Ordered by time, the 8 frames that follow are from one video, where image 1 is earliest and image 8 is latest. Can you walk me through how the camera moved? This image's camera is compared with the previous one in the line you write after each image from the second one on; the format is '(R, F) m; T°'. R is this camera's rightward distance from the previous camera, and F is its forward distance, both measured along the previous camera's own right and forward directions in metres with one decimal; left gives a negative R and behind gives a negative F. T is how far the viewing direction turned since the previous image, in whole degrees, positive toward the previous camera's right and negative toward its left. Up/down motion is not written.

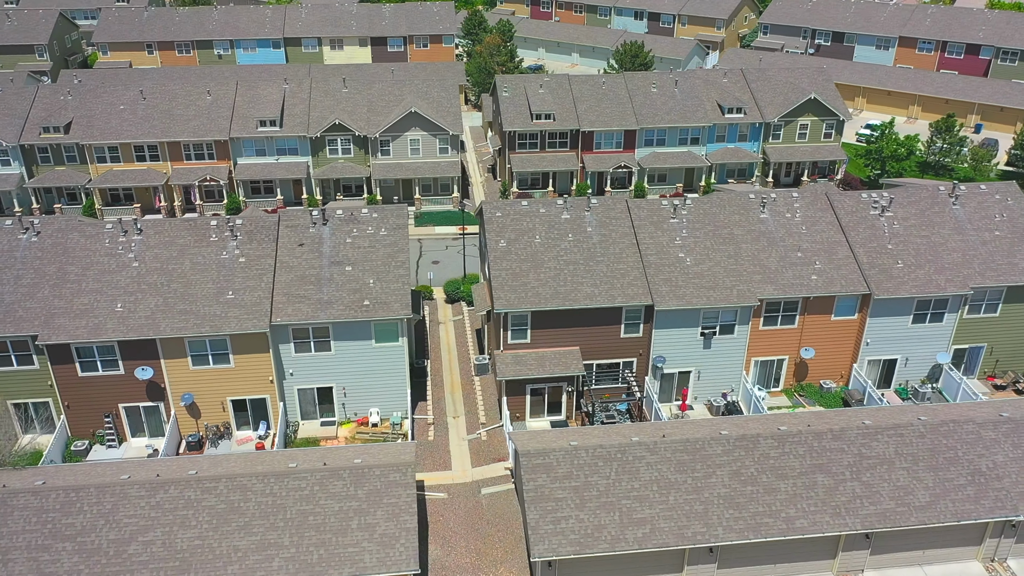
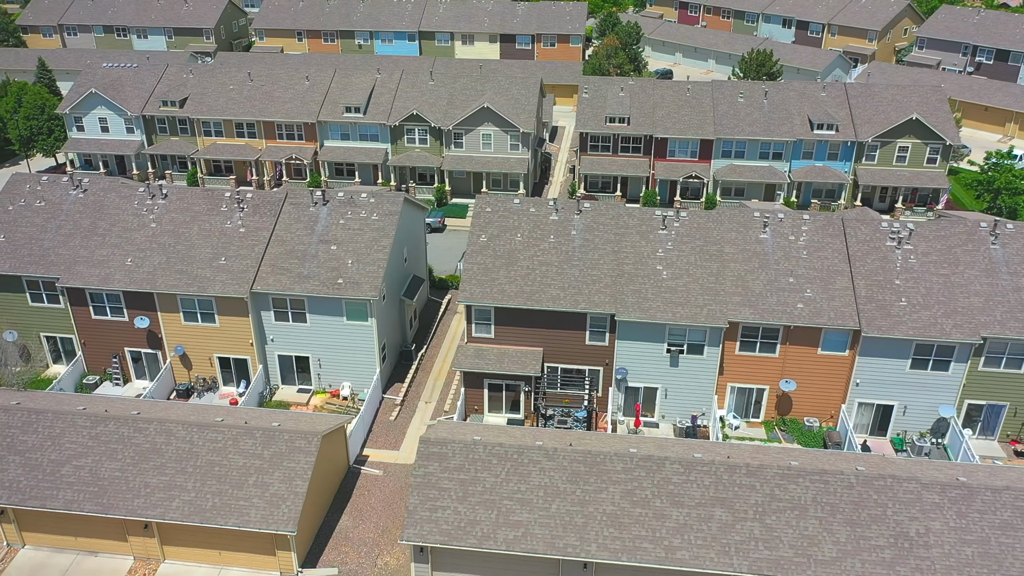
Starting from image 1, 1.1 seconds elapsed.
(+7.8, +0.5) m; -12°
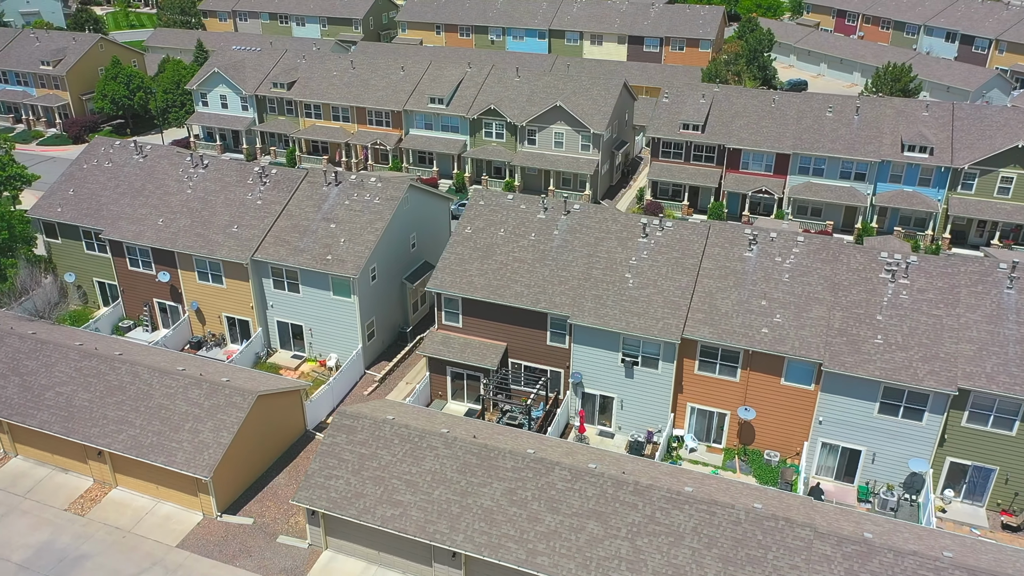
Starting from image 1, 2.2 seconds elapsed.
(+7.8, +0.5) m; -12°
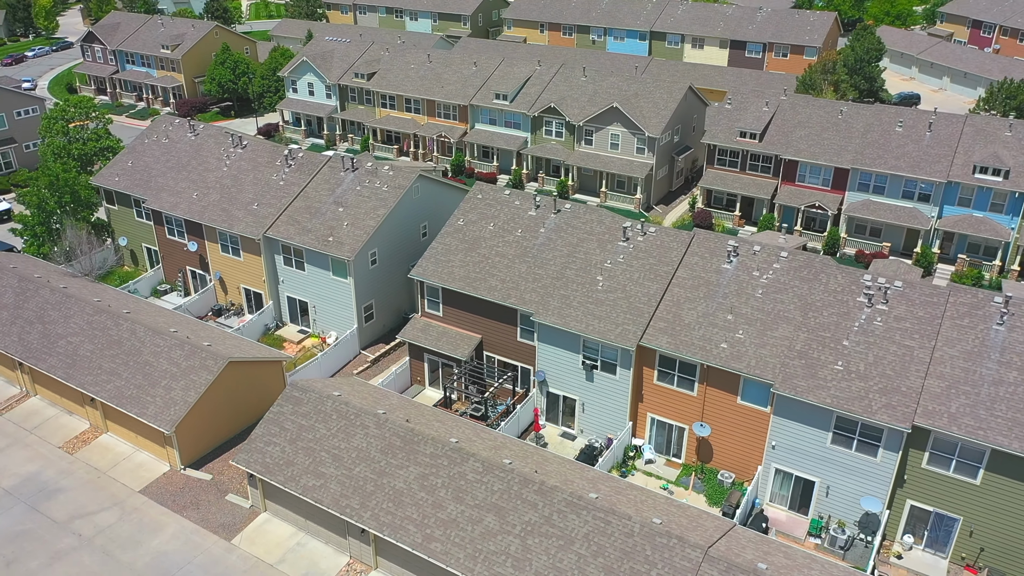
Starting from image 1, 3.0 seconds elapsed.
(+6.0, +0.3) m; -10°
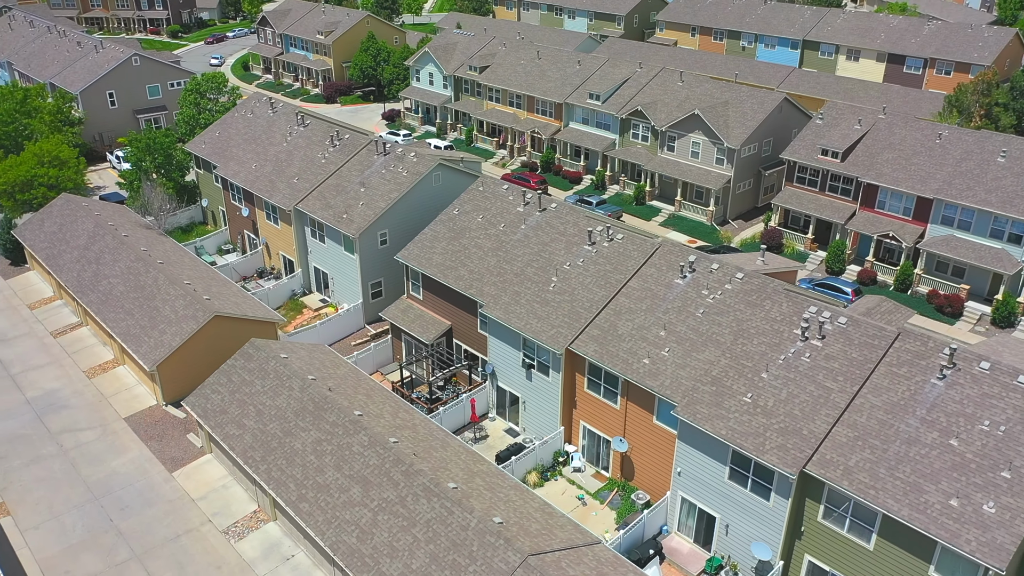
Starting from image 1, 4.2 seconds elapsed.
(+8.6, +0.7) m; -14°
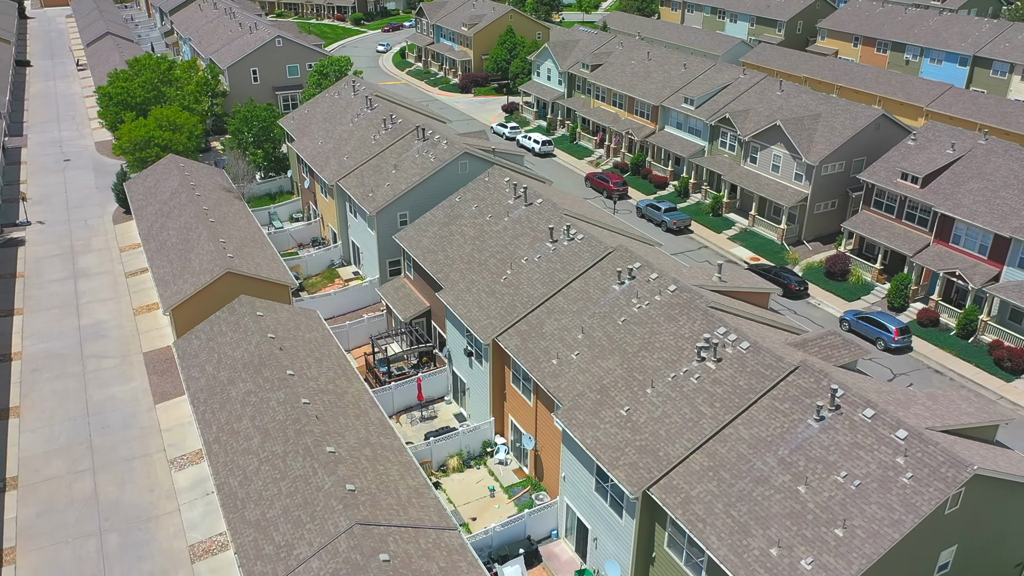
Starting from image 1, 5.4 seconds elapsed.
(+8.6, +0.7) m; -14°
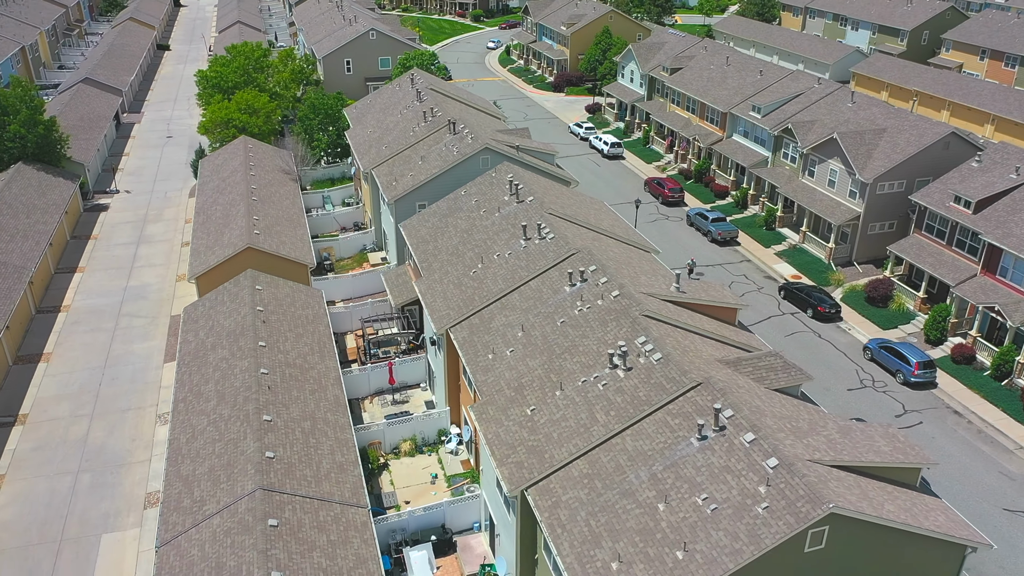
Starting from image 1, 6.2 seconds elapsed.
(+6.0, +0.3) m; -10°
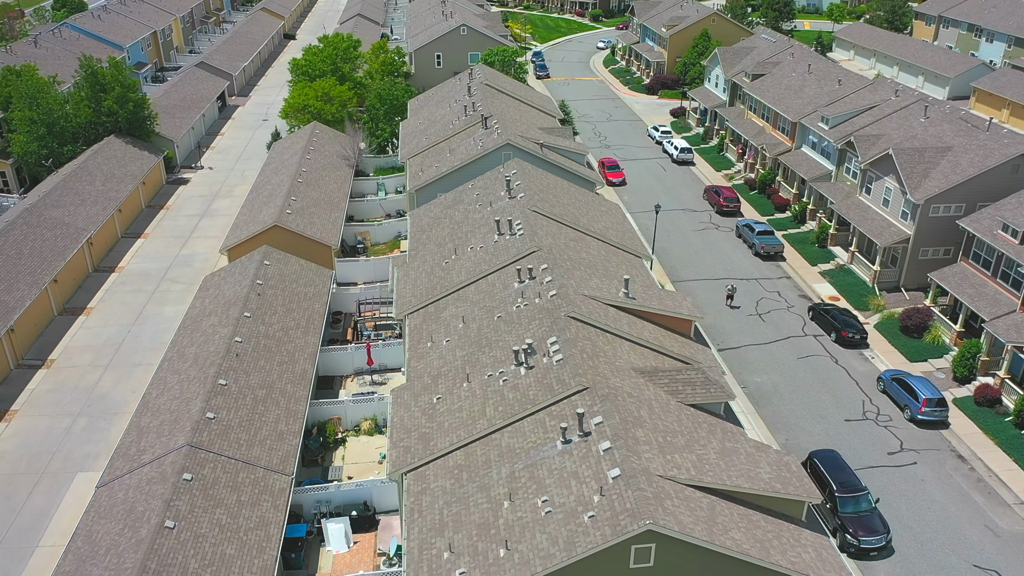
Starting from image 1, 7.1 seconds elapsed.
(+6.1, +0.3) m; -10°
